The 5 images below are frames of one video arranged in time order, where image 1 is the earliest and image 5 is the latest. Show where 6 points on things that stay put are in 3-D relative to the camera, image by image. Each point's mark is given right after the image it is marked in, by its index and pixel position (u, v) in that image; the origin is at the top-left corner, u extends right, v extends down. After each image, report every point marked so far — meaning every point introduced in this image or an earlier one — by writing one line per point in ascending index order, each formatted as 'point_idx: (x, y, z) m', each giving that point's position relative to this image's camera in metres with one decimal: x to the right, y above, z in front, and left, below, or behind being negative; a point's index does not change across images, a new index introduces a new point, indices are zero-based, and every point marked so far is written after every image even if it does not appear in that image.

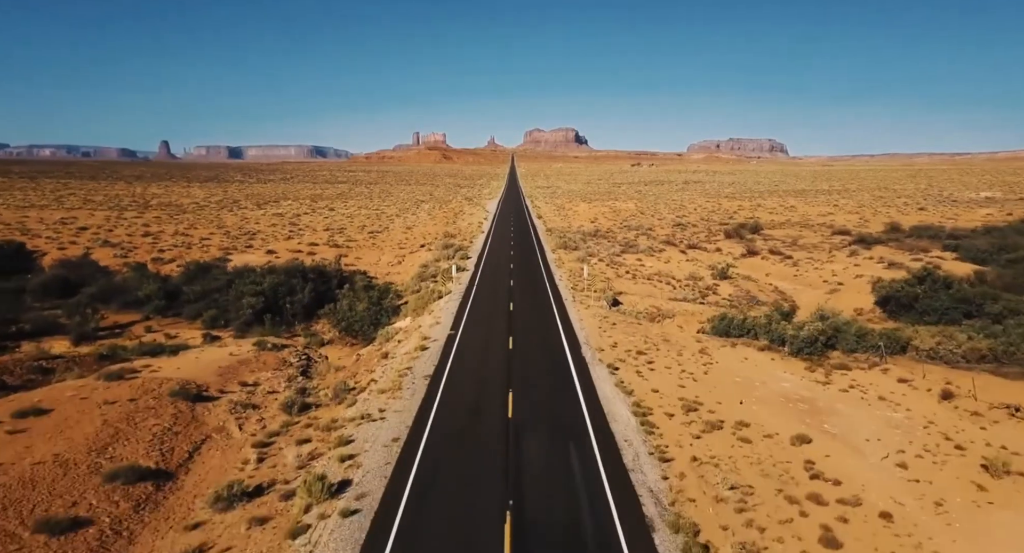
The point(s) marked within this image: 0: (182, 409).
0: (-9.4, -3.8, +15.1) m
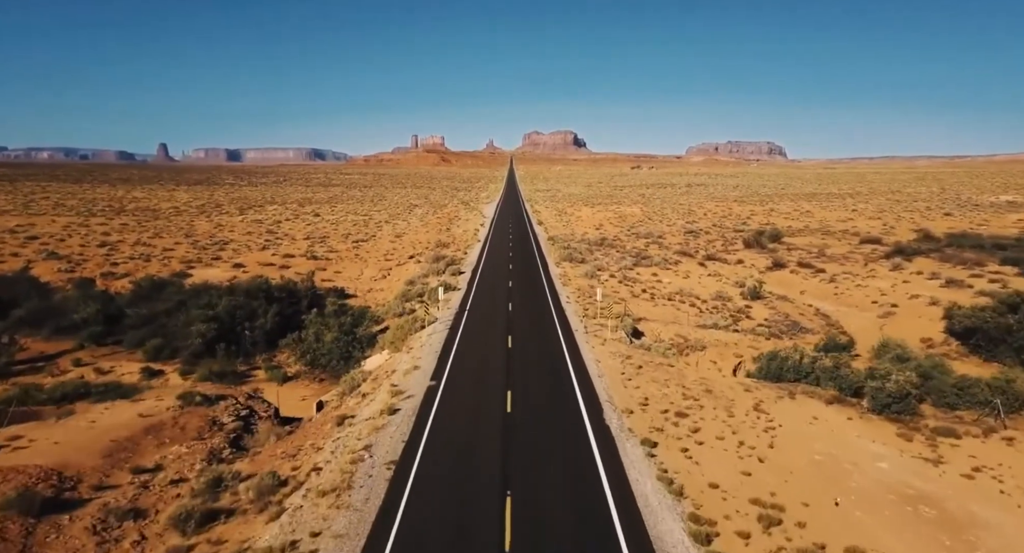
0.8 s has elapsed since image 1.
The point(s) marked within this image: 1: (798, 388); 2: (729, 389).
0: (-9.5, -4.9, +10.0) m
1: (+10.1, -4.0, +18.8) m
2: (+7.6, -3.9, +18.5) m
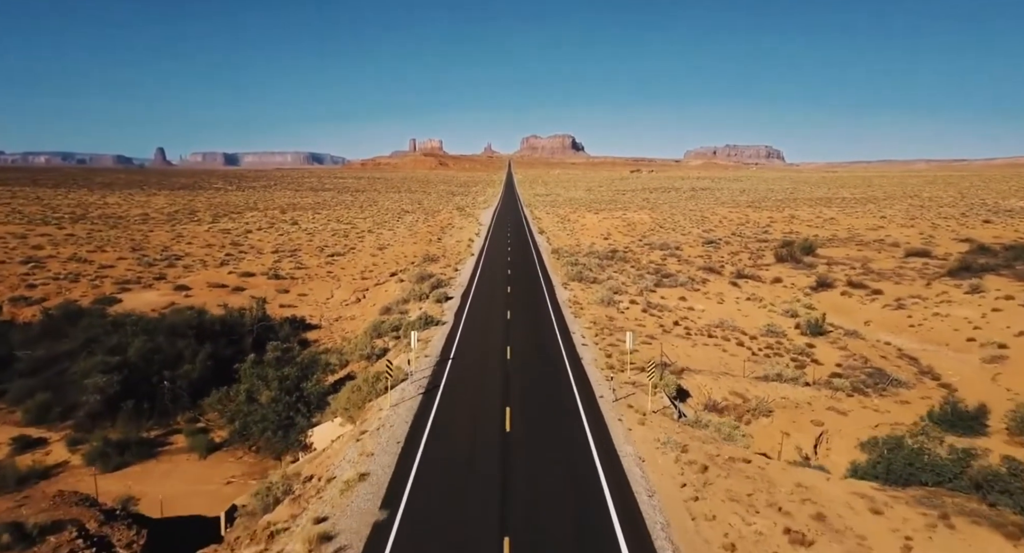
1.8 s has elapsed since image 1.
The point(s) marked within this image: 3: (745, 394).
0: (-9.5, -6.1, +3.3) m
1: (+10.1, -5.3, +12.2) m
2: (+7.6, -5.3, +11.9) m
3: (+8.7, -4.2, +19.6) m
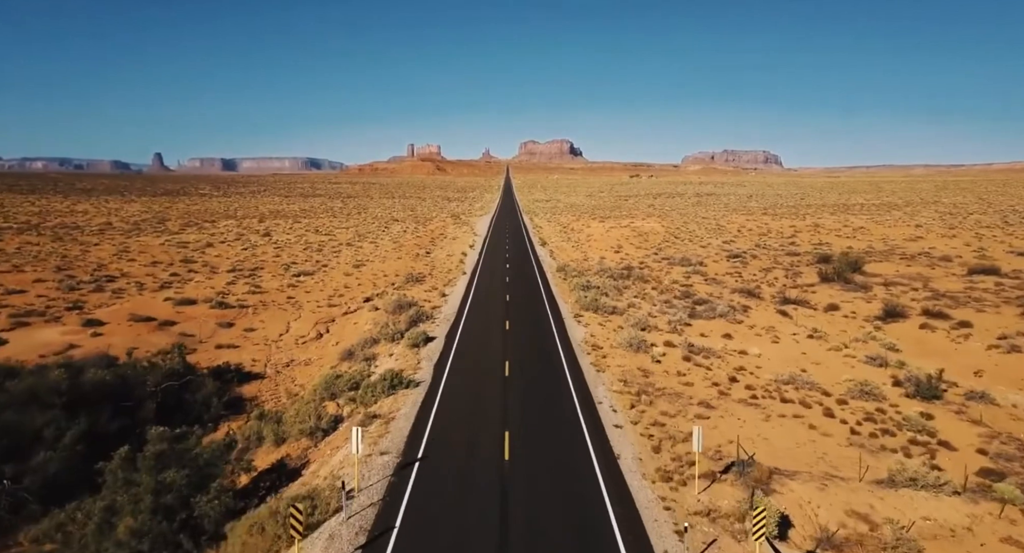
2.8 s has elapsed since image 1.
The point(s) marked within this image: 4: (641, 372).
0: (-9.4, -7.4, -3.6) m
1: (+10.1, -6.6, +5.3) m
2: (+7.6, -6.6, +5.0) m
3: (+8.7, -5.6, +12.7) m
4: (+4.9, -3.5, +20.1) m
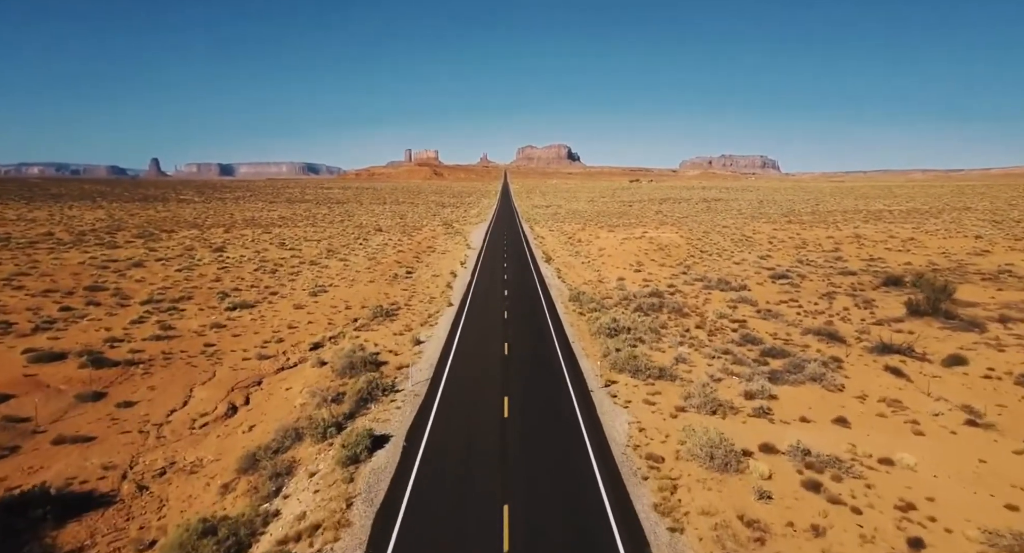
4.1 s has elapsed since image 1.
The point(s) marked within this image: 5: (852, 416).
0: (-9.2, -8.9, -12.6) m
1: (+10.3, -8.1, -3.6) m
2: (+7.7, -8.1, -3.9) m
3: (+8.8, -7.2, +3.9) m
4: (+4.9, -5.1, +11.3) m
5: (+11.1, -4.3, +17.6) m
